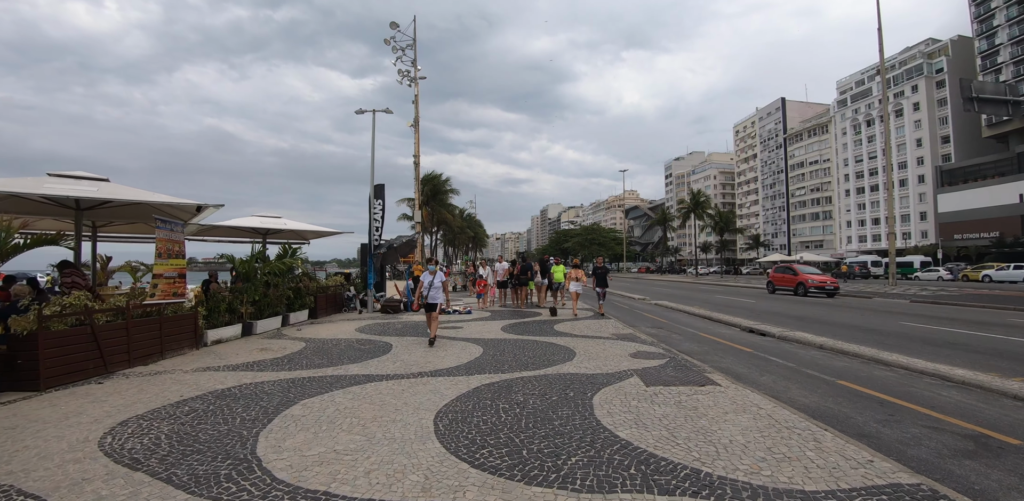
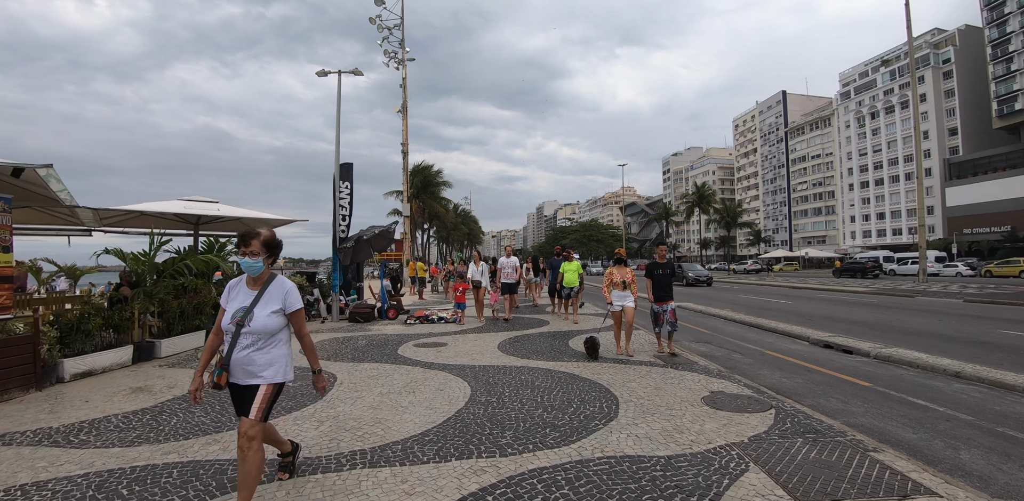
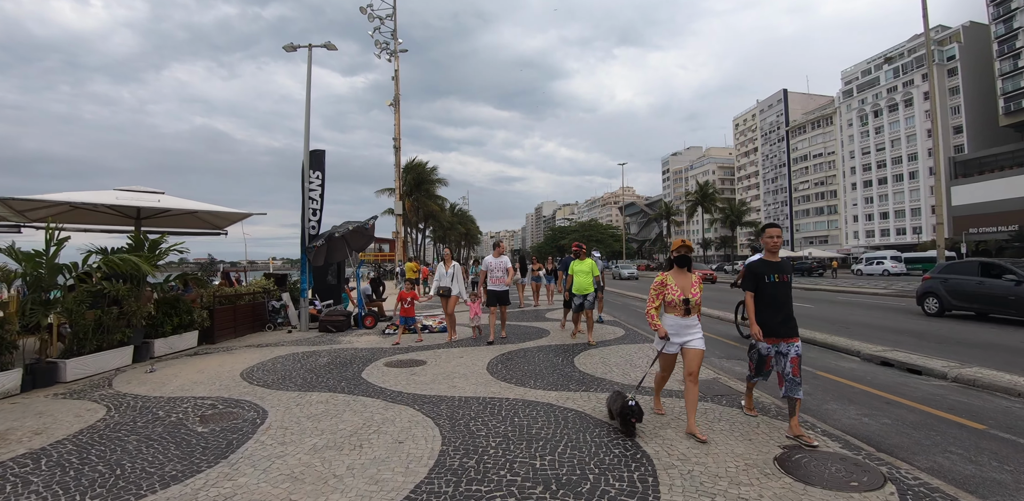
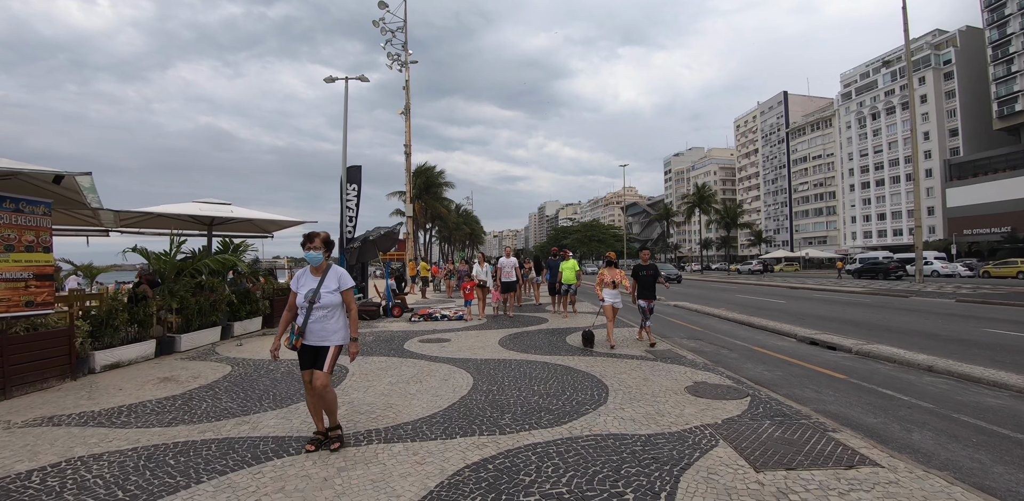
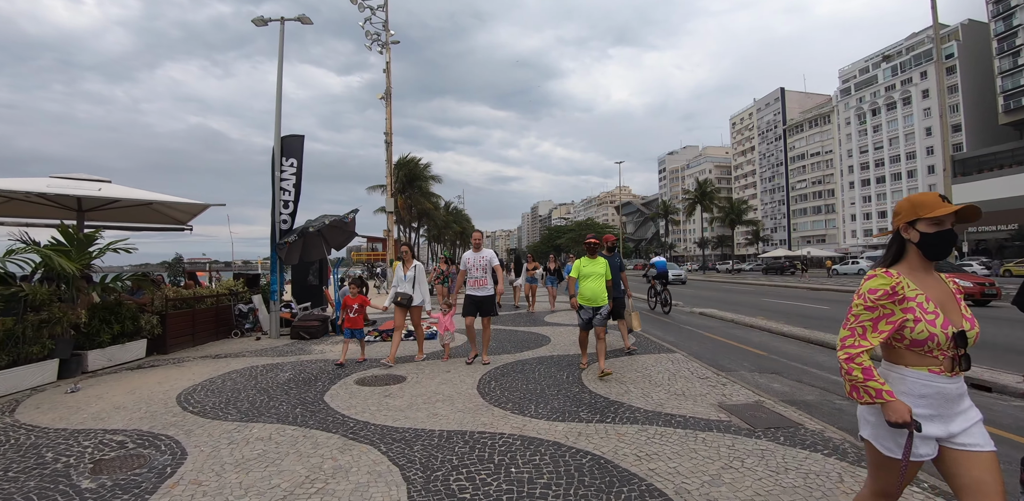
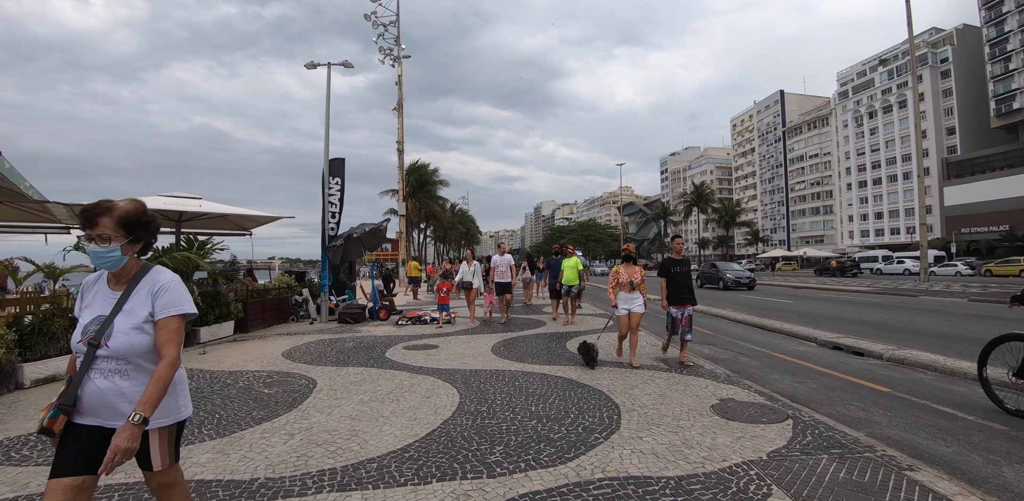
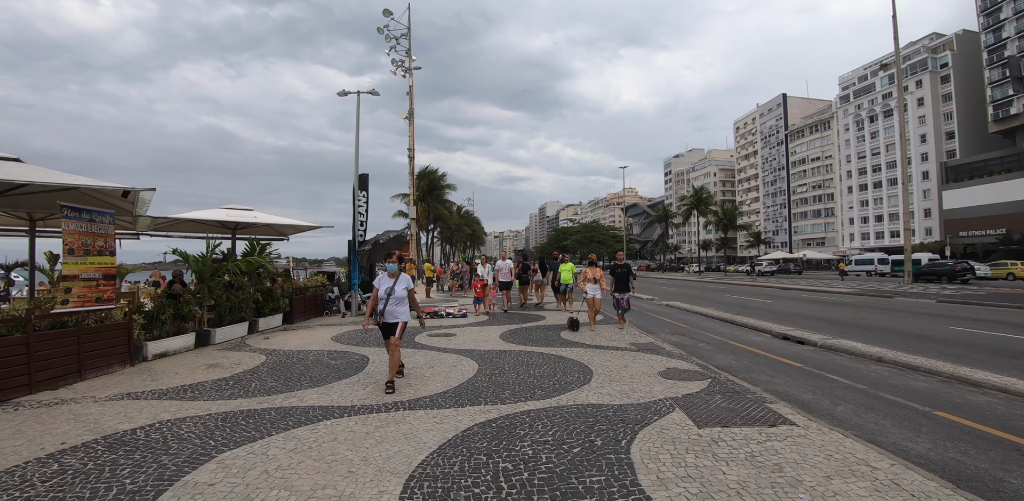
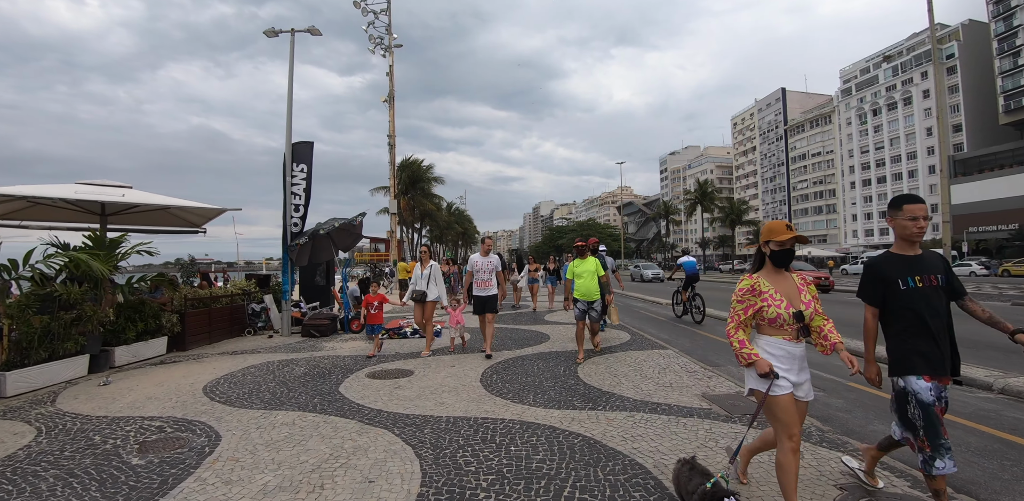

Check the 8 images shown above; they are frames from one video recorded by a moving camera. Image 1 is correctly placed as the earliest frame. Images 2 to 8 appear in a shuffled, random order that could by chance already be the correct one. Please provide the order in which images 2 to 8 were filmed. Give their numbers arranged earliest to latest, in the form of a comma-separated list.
7, 4, 2, 6, 3, 8, 5
